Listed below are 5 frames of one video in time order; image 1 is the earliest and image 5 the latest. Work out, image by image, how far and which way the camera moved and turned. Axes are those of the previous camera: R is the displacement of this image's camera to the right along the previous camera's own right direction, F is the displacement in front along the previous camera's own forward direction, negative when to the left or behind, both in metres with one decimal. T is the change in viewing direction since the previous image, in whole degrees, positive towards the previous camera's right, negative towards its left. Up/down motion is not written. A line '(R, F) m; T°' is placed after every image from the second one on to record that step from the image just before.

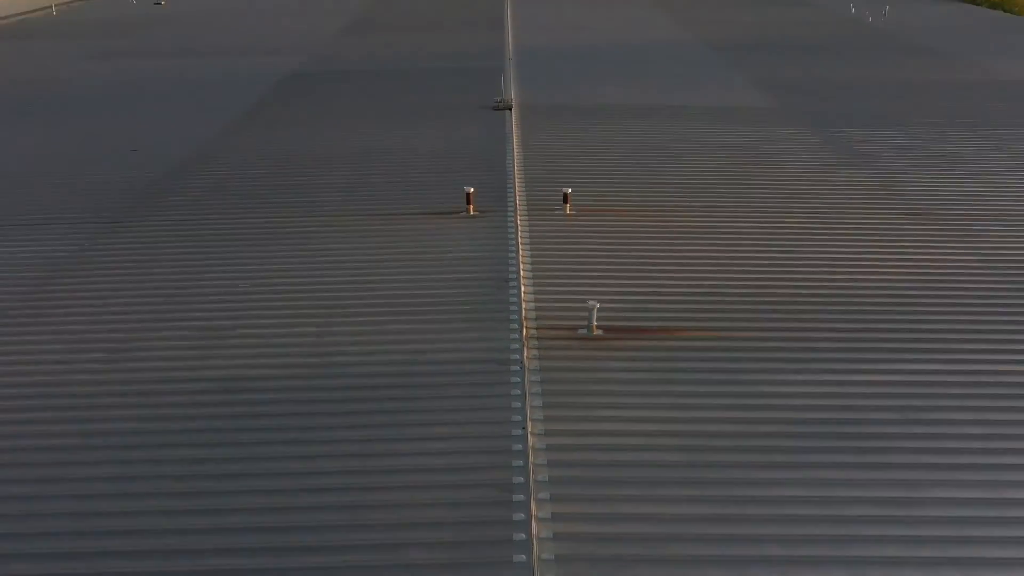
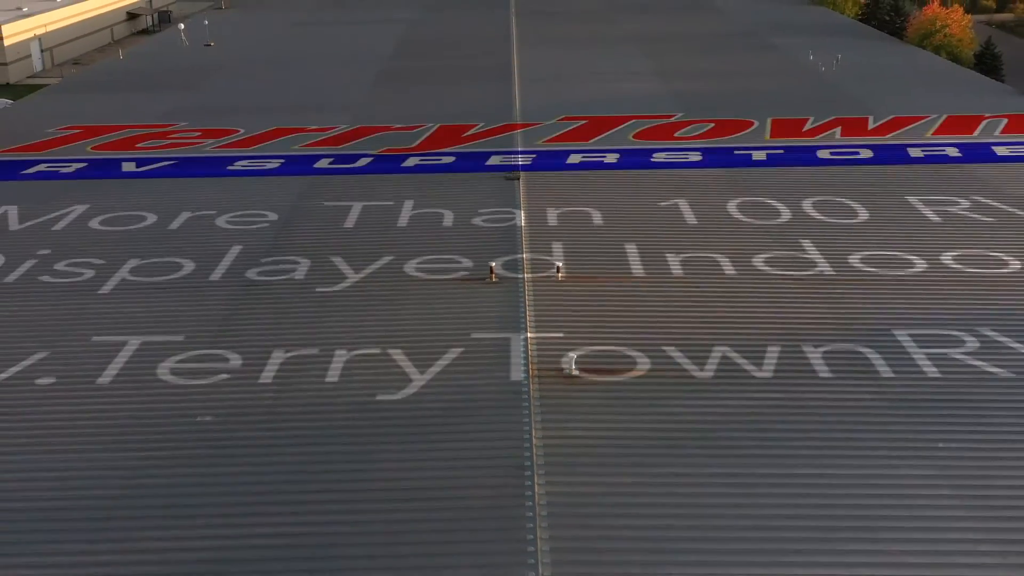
(0.0, -2.4) m; 0°
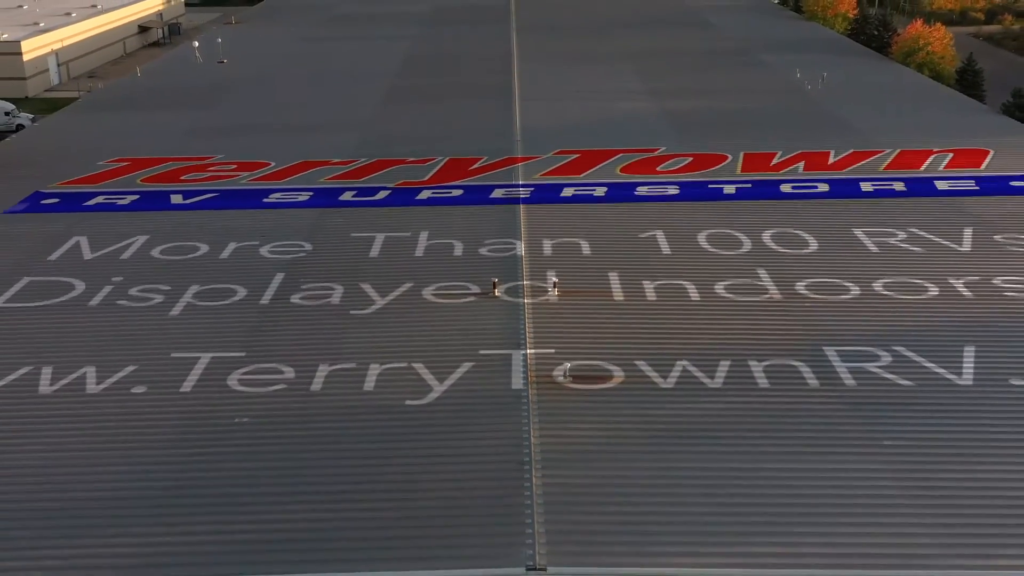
(0.0, -1.0) m; 0°
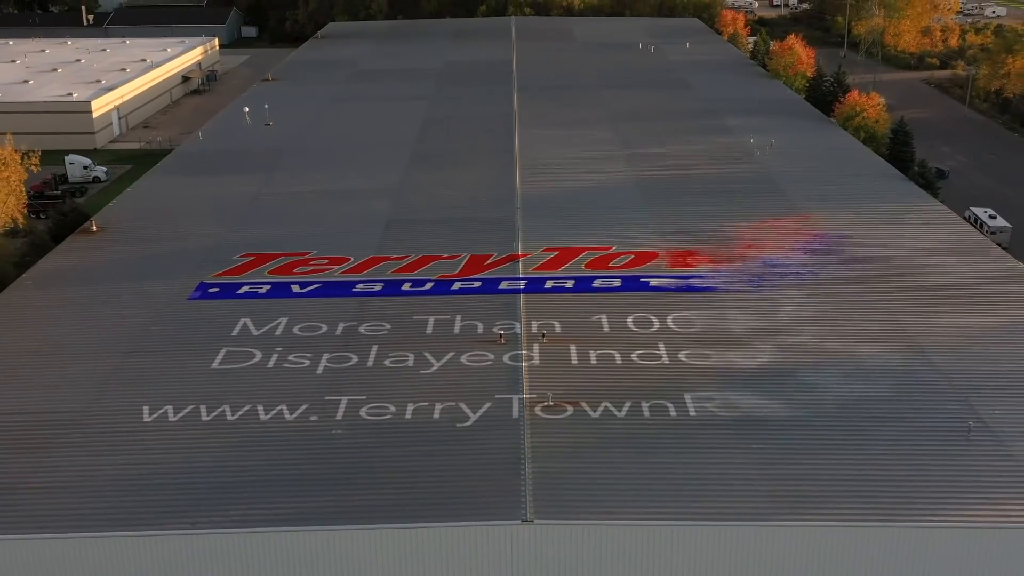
(0.0, -4.4) m; 0°
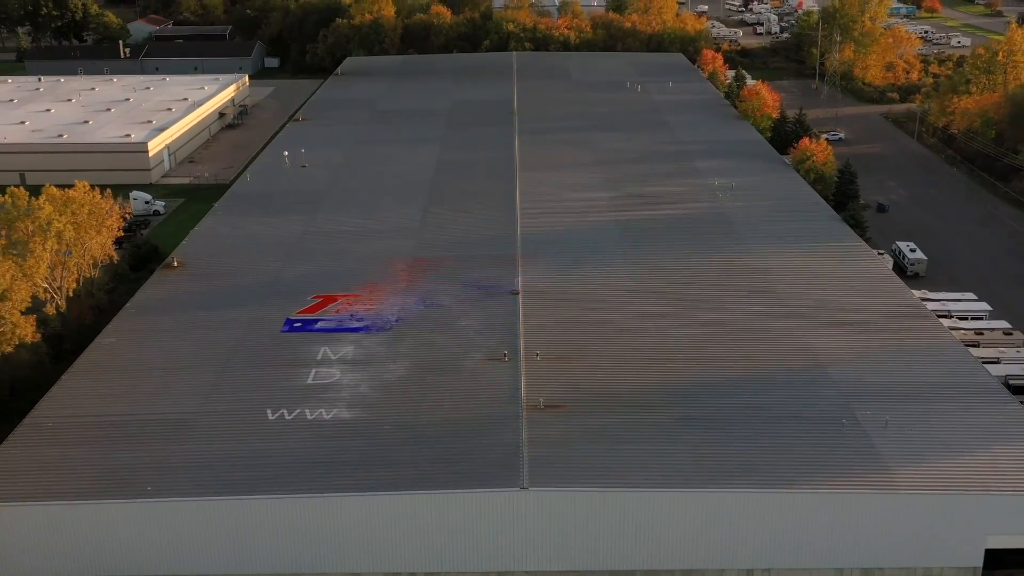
(0.0, -4.8) m; 0°
